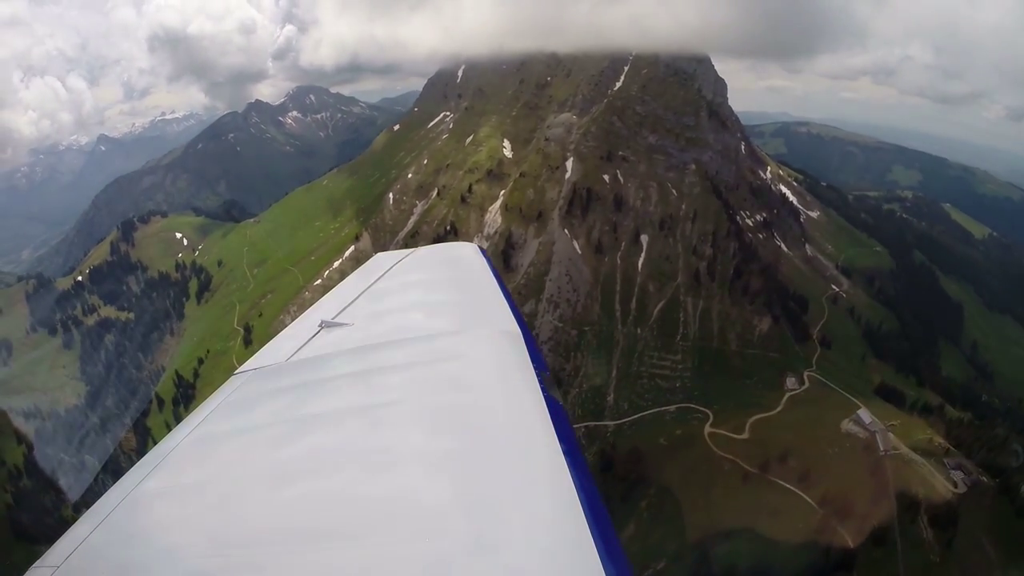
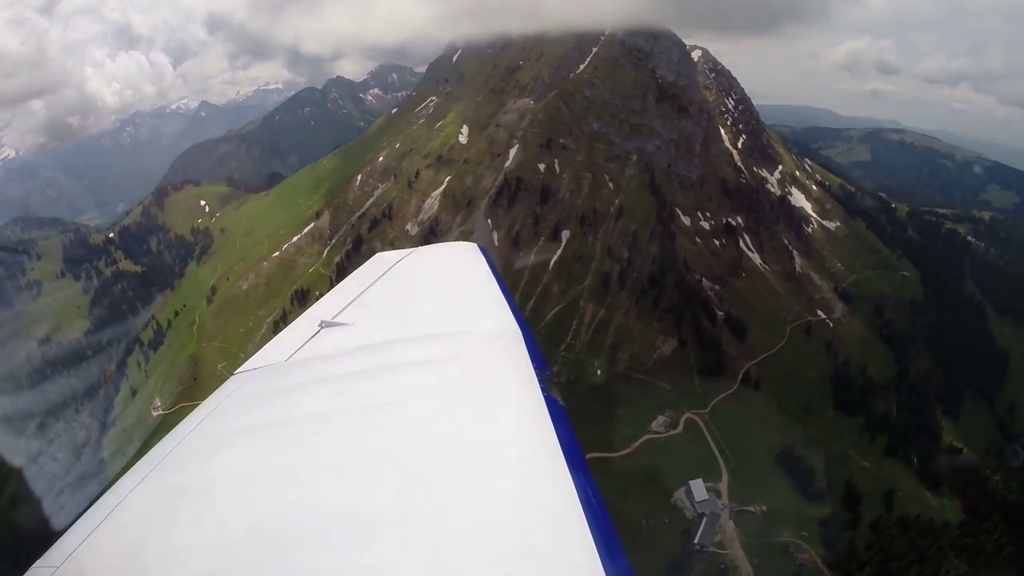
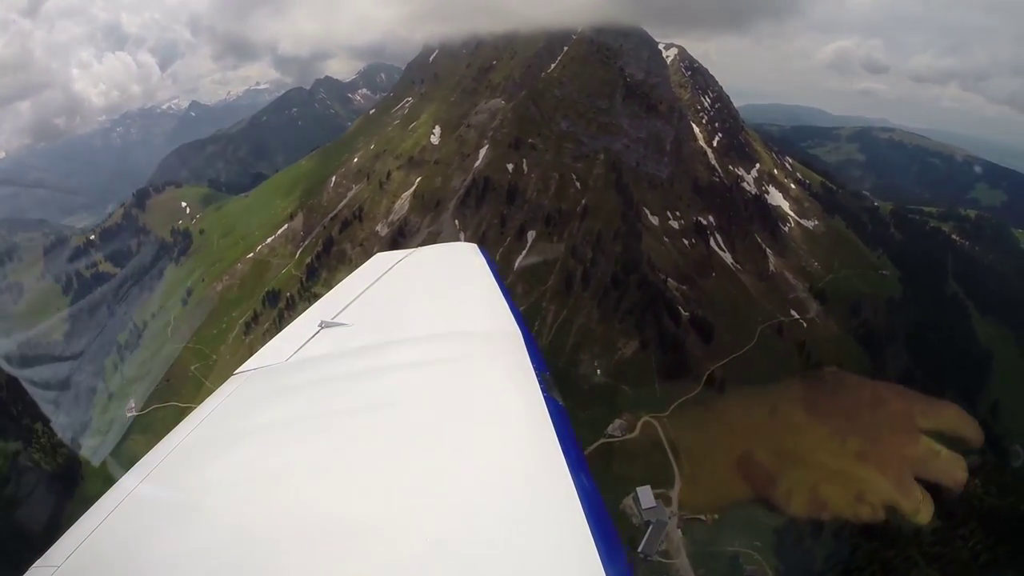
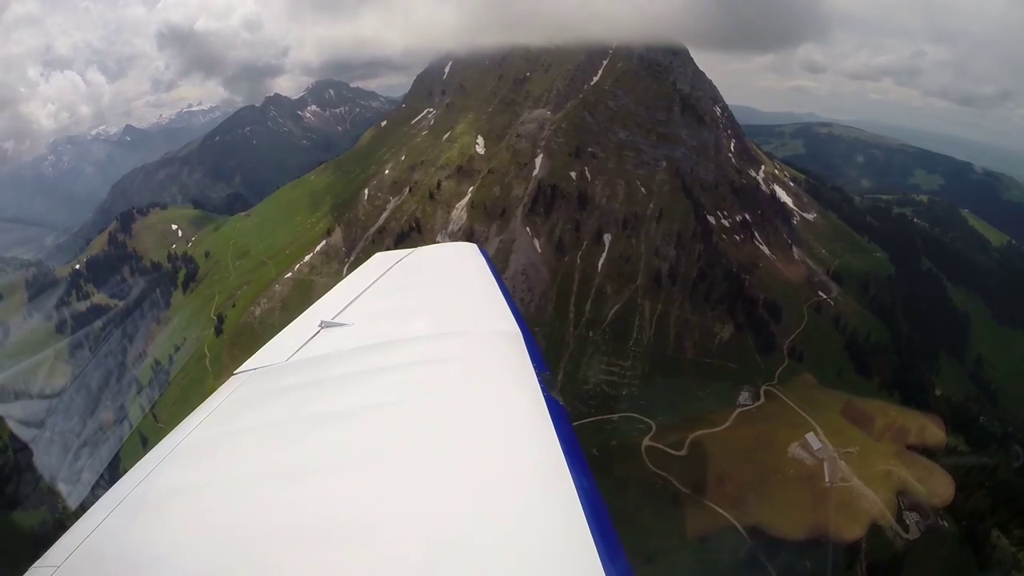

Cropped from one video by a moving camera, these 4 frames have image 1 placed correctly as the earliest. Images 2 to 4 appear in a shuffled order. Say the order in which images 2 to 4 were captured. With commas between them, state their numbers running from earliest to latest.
4, 2, 3
